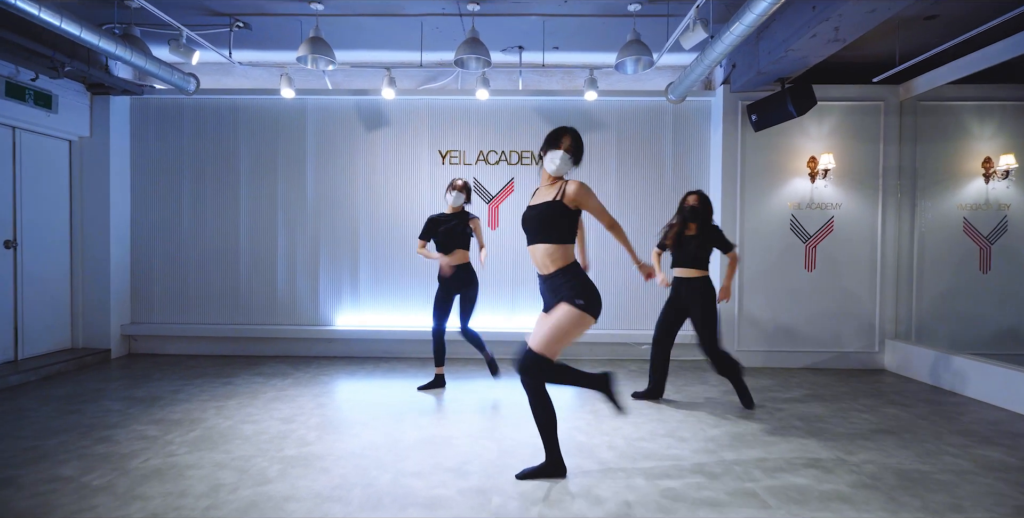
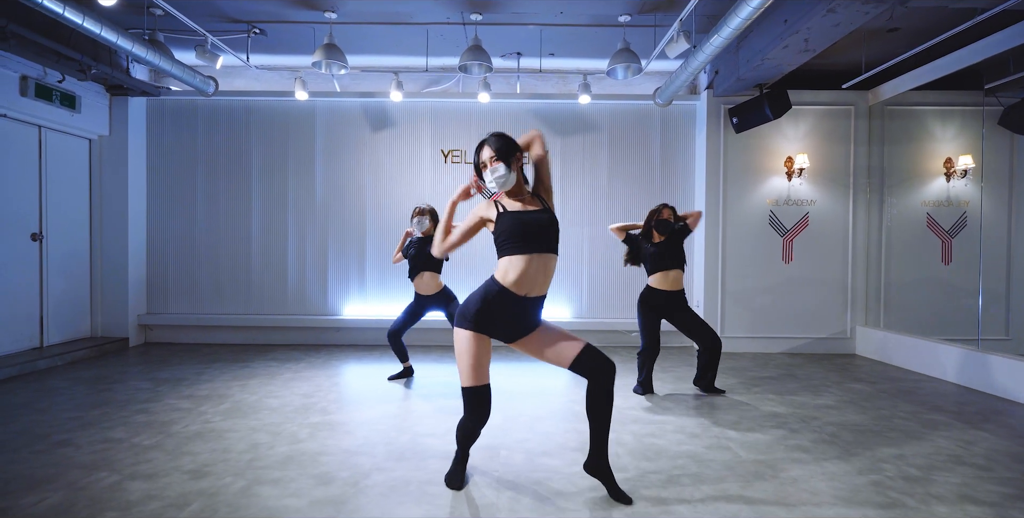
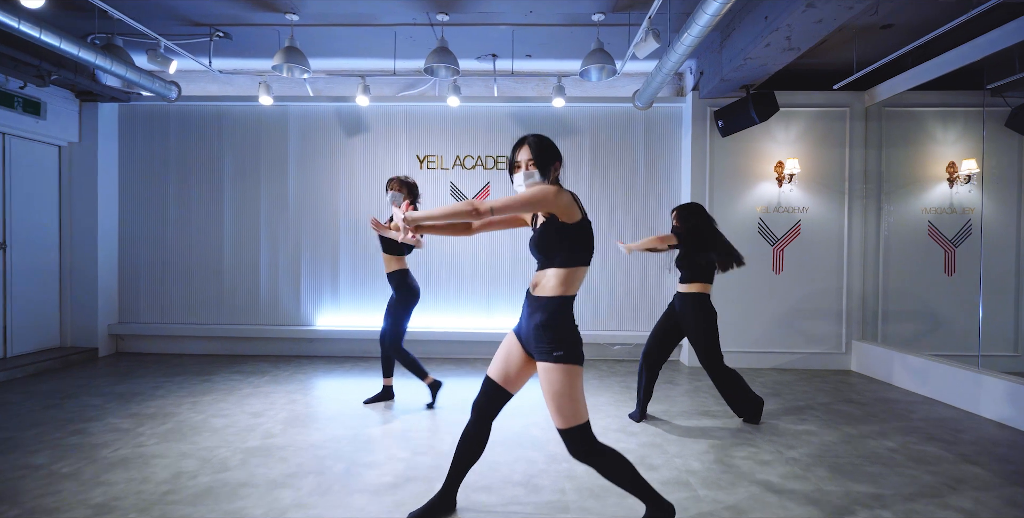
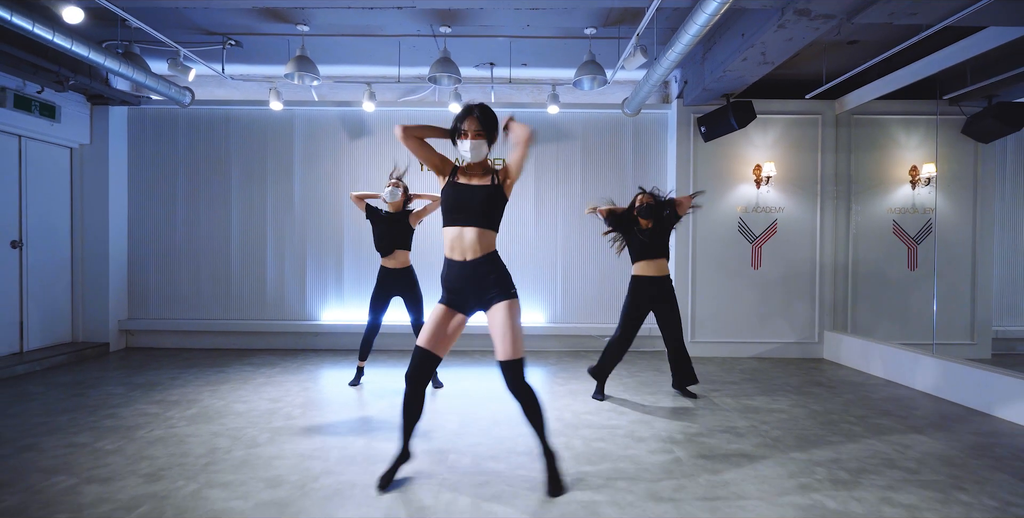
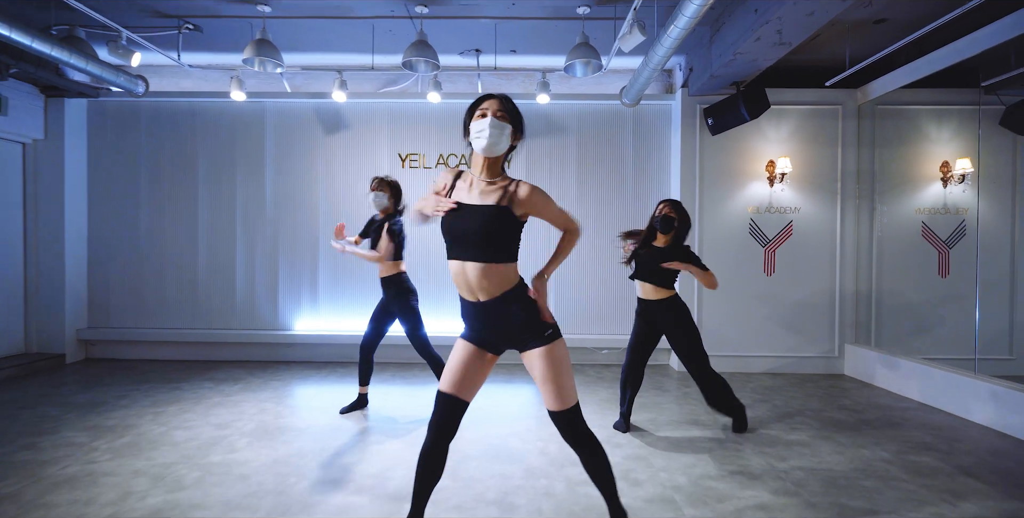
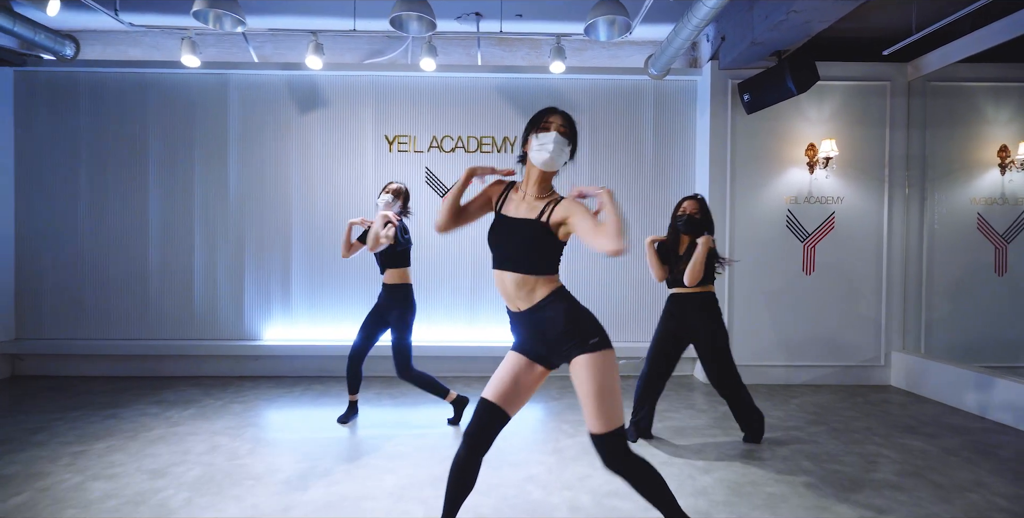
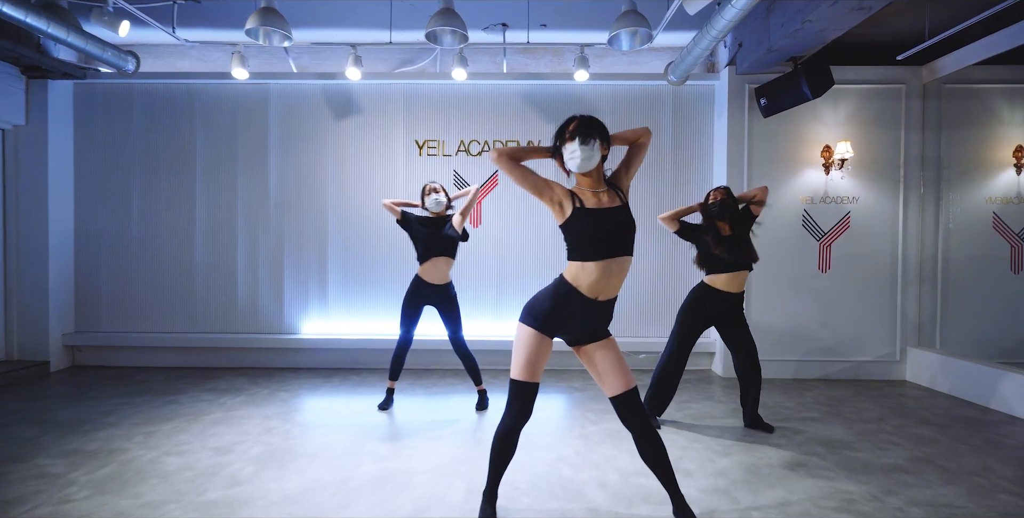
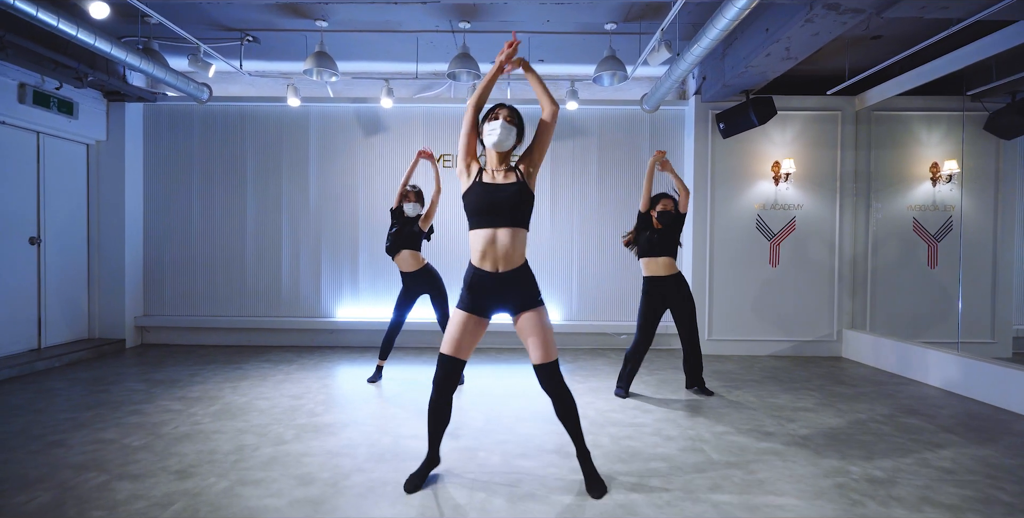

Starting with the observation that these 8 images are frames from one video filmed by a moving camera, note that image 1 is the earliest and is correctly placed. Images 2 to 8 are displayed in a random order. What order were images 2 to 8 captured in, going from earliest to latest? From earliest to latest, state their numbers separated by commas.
7, 6, 5, 3, 4, 8, 2
